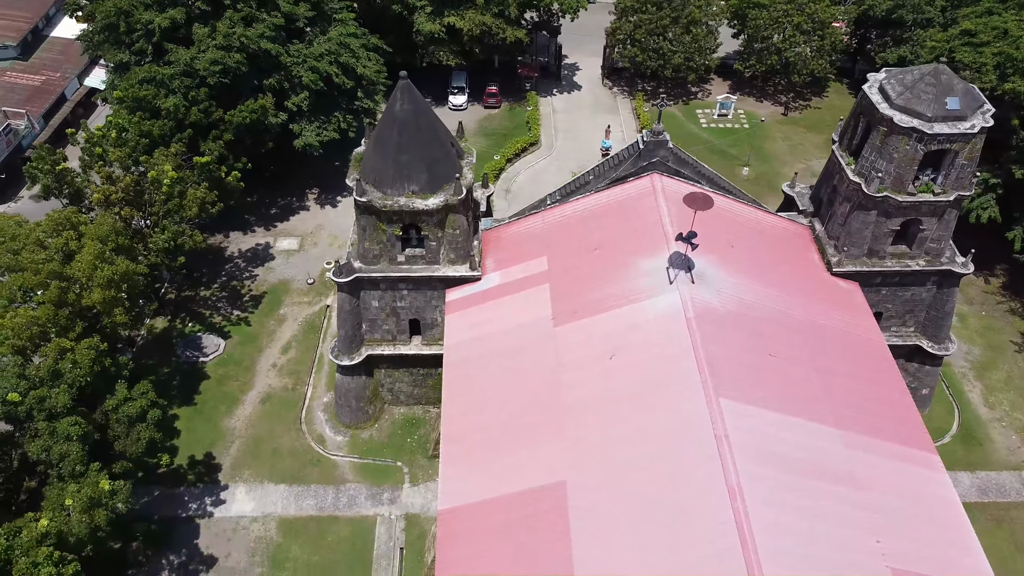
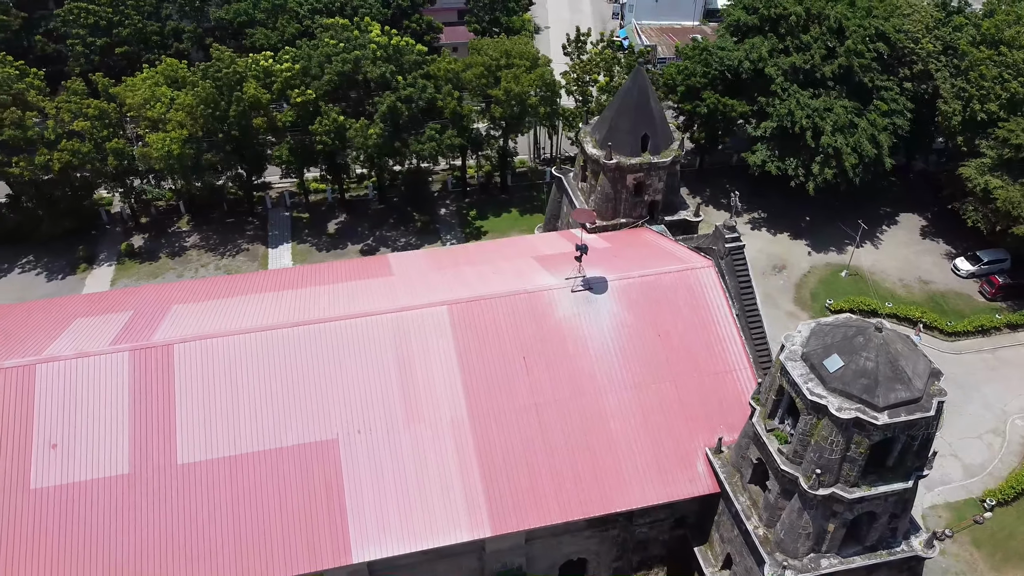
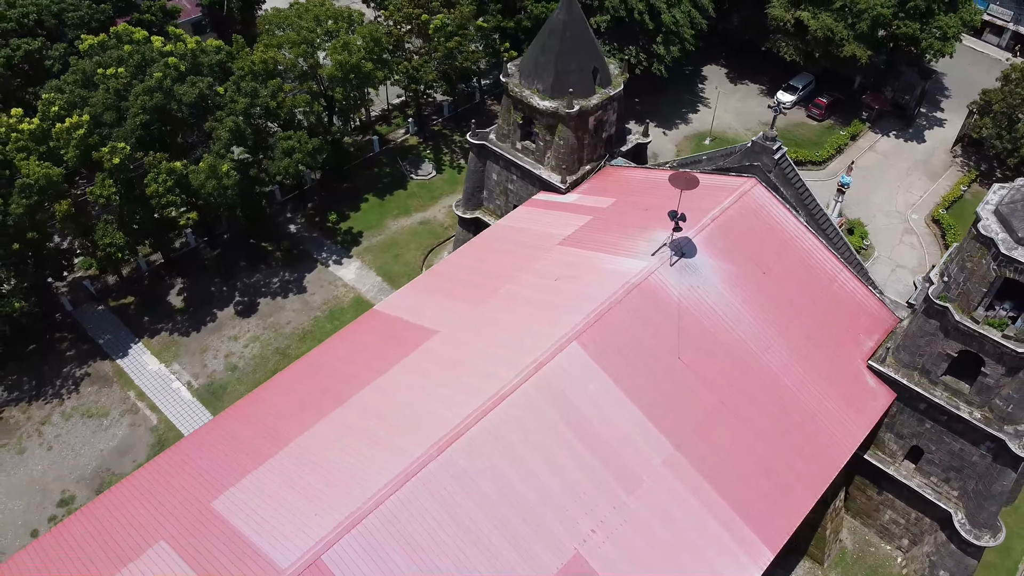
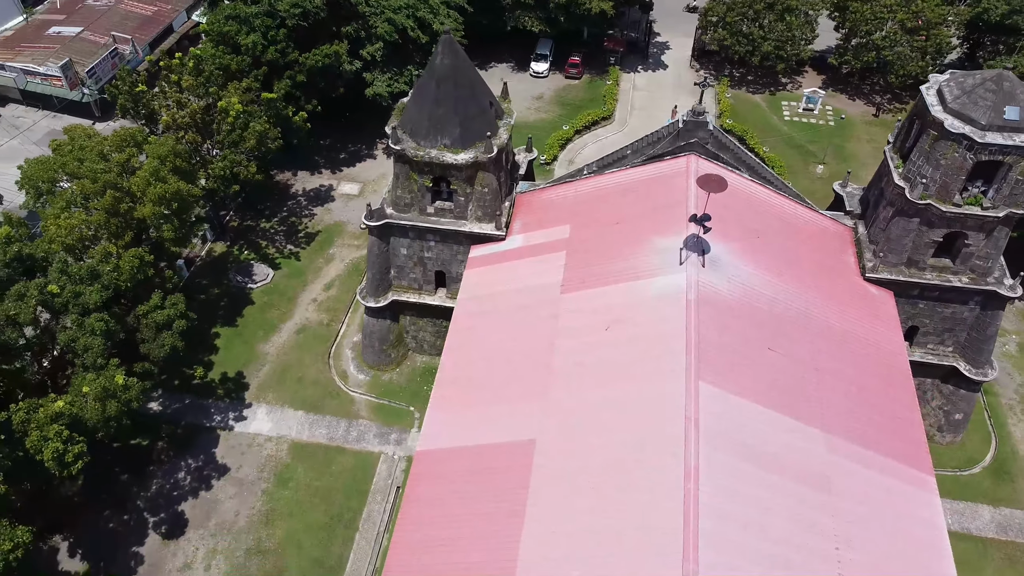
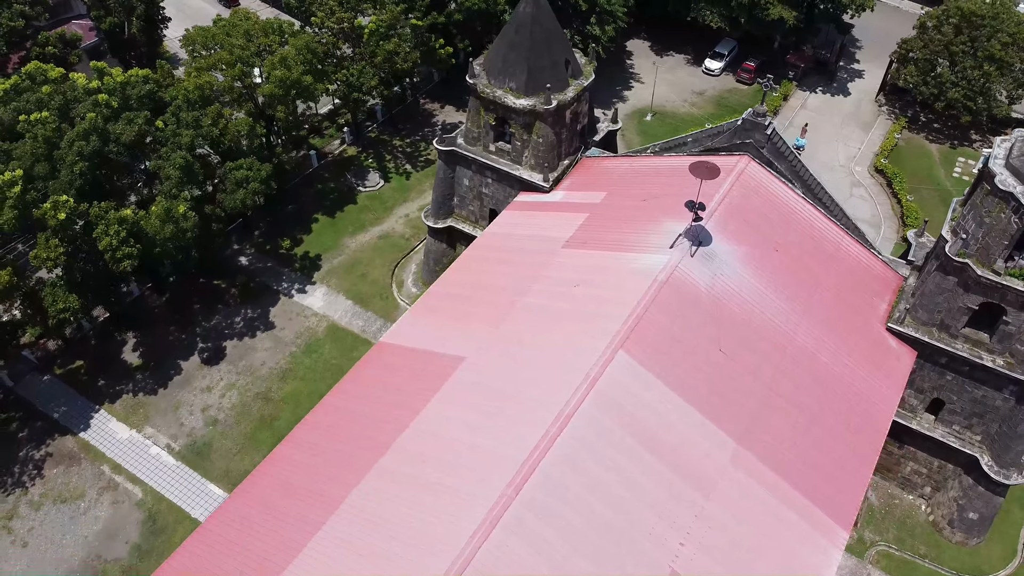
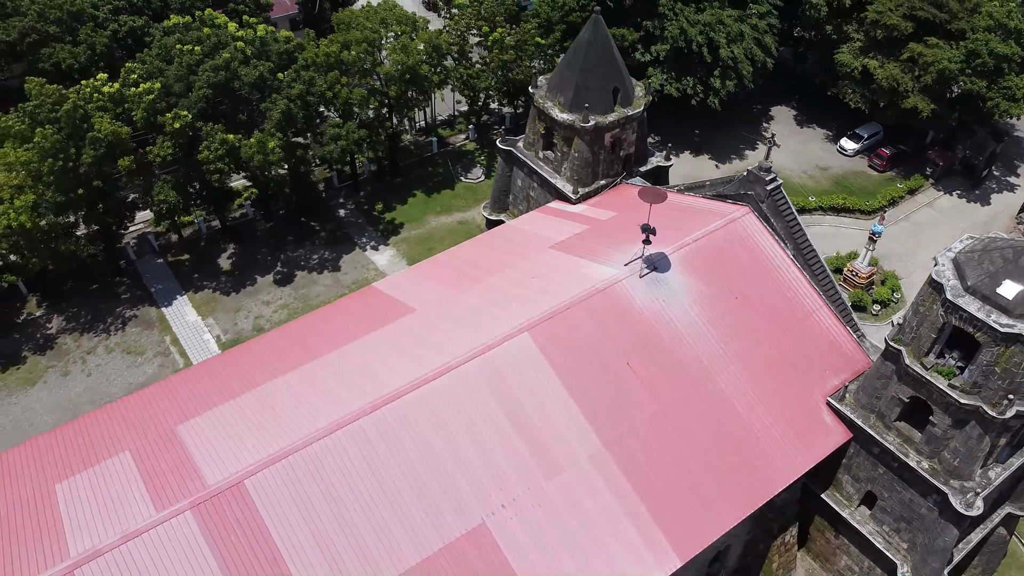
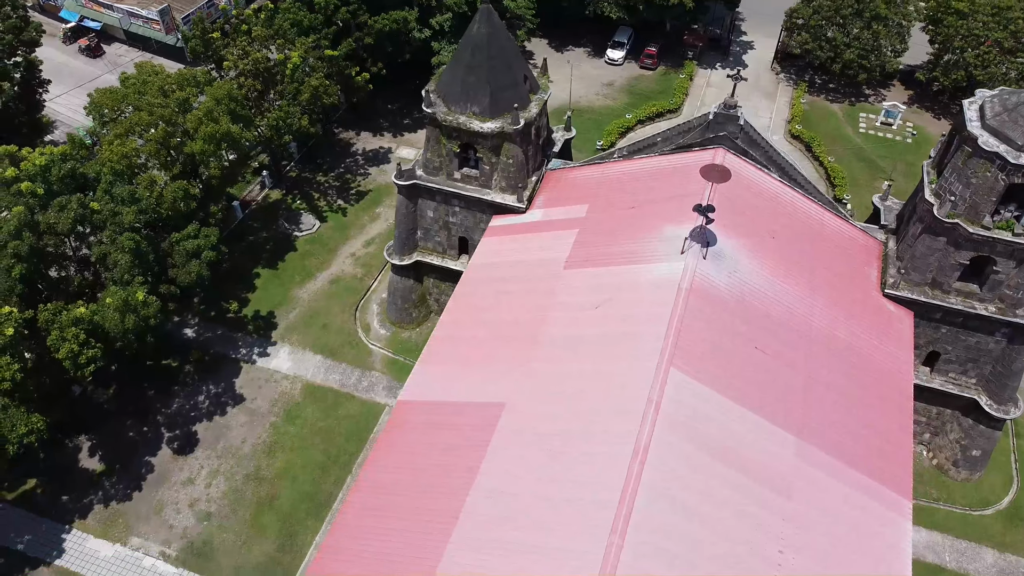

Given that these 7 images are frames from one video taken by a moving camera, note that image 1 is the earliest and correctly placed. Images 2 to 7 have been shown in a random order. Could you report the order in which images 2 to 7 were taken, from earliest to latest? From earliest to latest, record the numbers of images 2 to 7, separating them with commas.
4, 7, 5, 3, 6, 2
